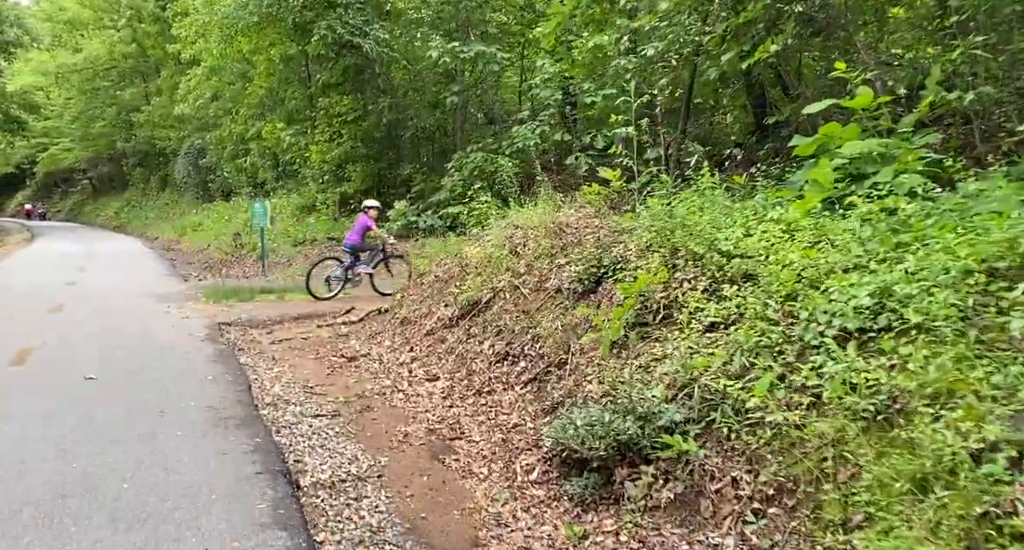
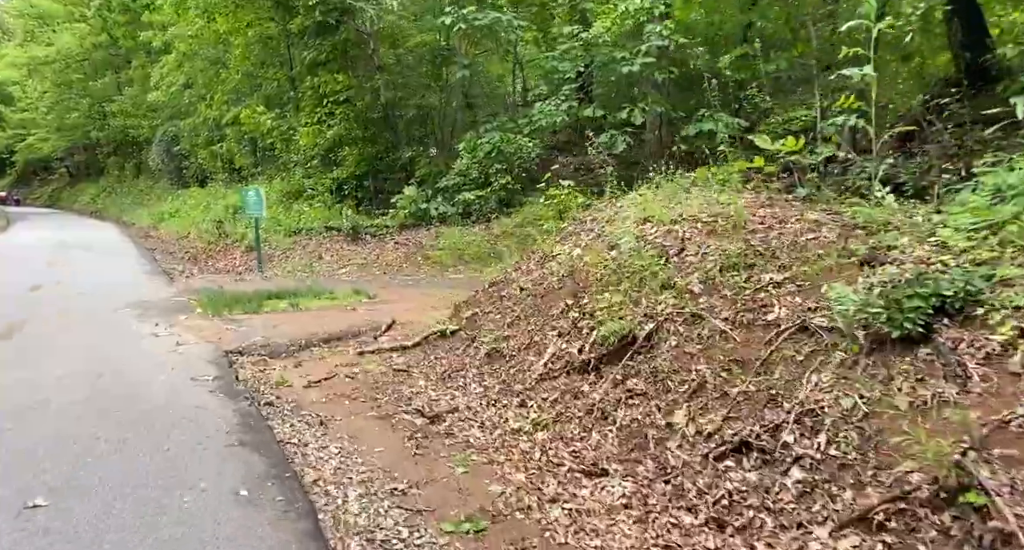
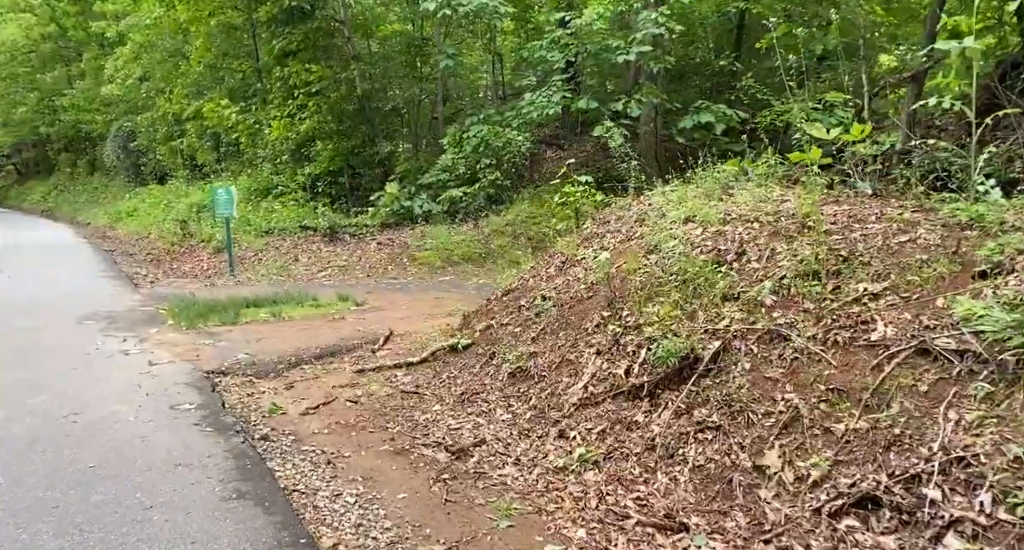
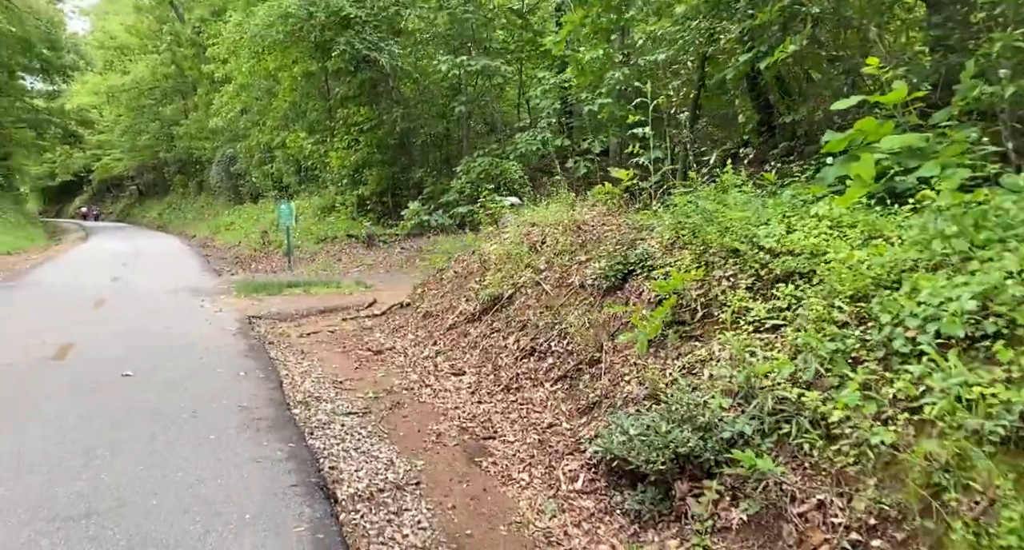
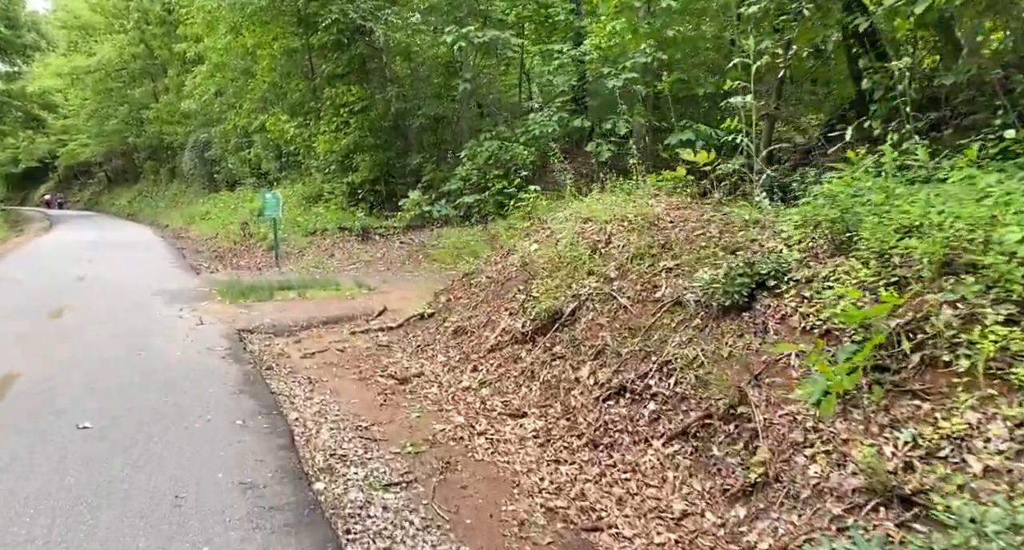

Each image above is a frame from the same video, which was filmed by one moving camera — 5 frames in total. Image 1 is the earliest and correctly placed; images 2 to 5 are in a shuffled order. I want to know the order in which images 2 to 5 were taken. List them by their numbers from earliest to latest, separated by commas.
4, 5, 2, 3
